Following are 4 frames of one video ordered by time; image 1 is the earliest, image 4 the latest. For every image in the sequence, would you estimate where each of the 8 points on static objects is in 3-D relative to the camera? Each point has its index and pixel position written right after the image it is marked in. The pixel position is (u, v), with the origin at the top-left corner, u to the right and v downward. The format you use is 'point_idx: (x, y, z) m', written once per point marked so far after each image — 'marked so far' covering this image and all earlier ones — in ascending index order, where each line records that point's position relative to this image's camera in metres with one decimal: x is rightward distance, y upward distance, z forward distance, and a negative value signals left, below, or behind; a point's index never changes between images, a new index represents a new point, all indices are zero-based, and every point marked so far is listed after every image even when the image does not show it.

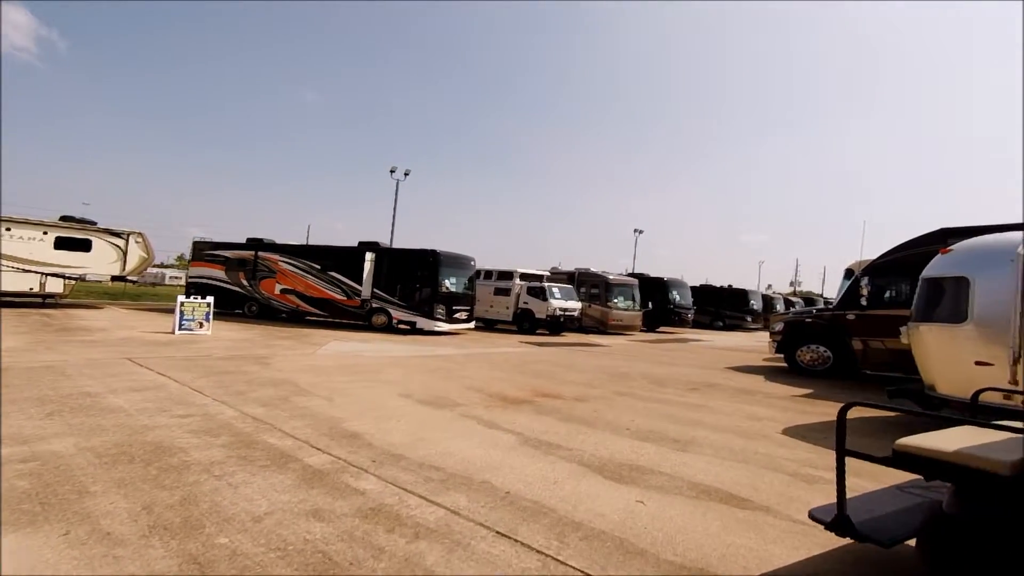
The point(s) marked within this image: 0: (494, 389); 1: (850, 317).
0: (-0.3, -1.8, +9.3) m
1: (+8.3, -0.7, +13.1) m
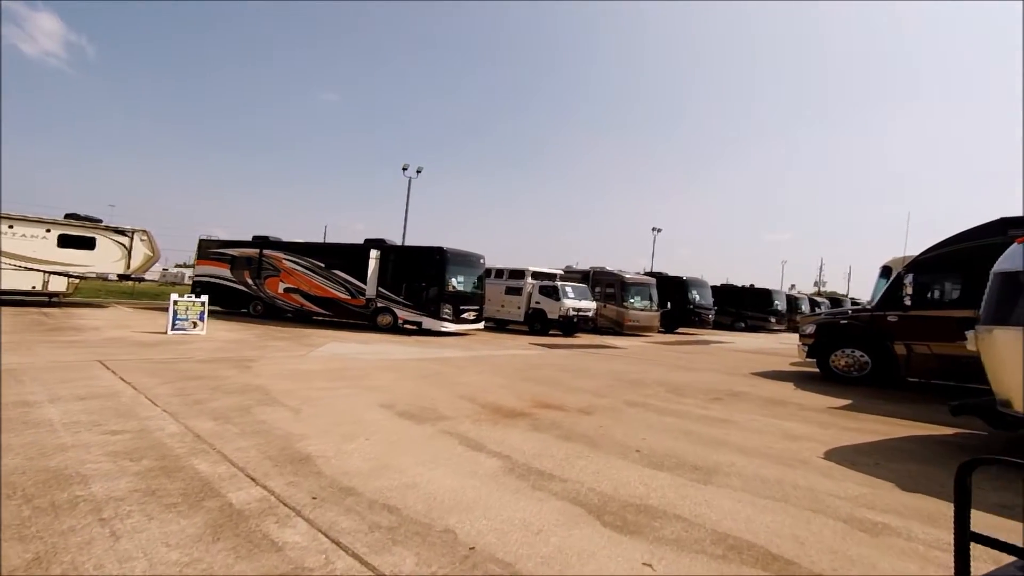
0: (-0.3, -1.7, +8.3) m
1: (+8.3, -0.7, +11.8) m
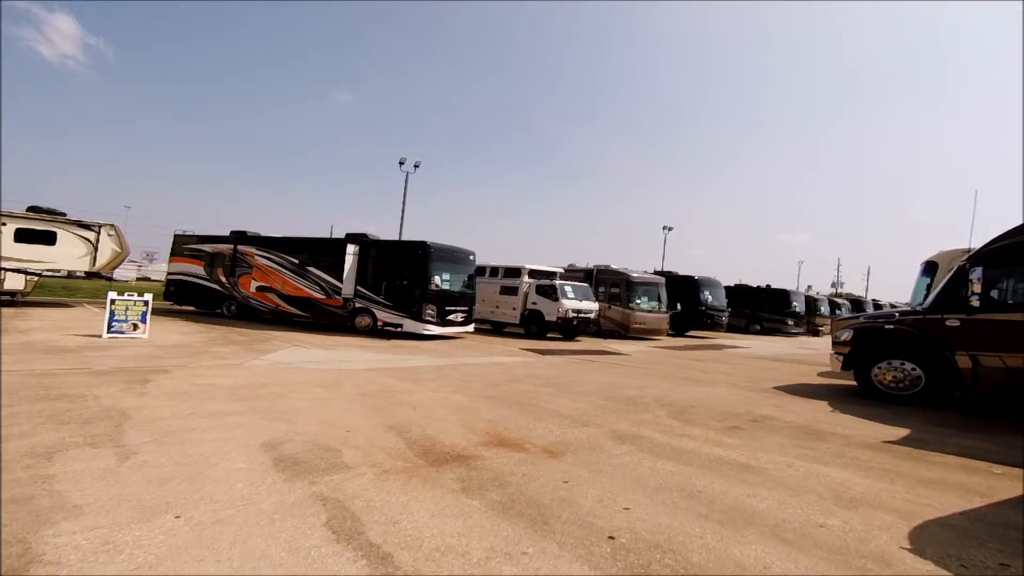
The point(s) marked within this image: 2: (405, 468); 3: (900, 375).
0: (-1.0, -1.6, +6.2) m
1: (+7.8, -0.6, +9.5) m
2: (-1.0, -1.6, +4.8) m
3: (+7.4, -1.7, +10.2) m
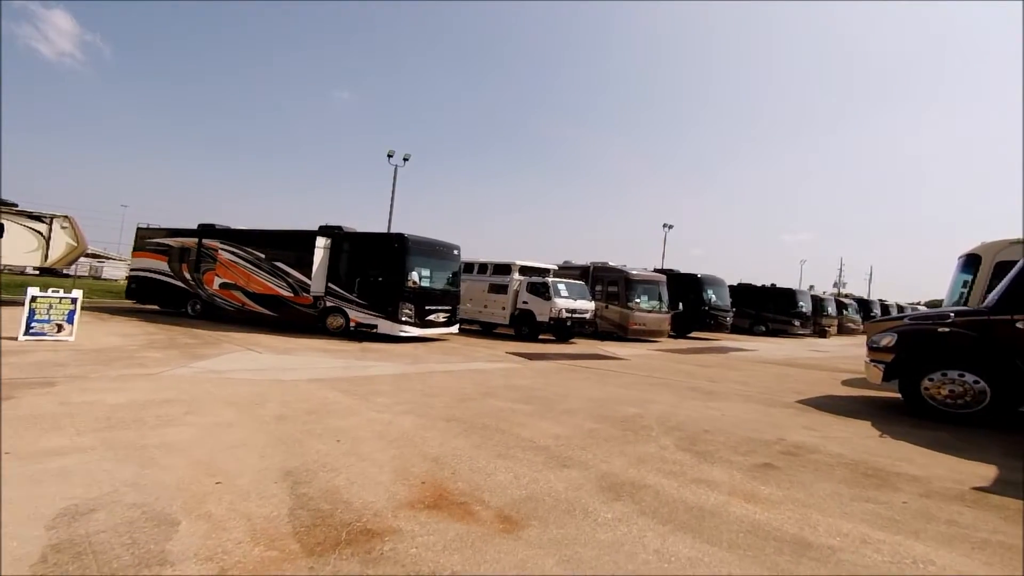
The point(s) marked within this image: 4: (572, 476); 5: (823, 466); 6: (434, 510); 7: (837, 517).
0: (-1.4, -1.6, +4.3) m
1: (+7.4, -0.5, +7.7) m
2: (-1.4, -1.5, +3.0) m
3: (+6.9, -1.6, +8.3) m
4: (+0.5, -1.7, +4.8) m
5: (+3.2, -1.8, +5.5) m
6: (-0.6, -1.6, +3.9) m
7: (+2.5, -1.8, +4.1) m
